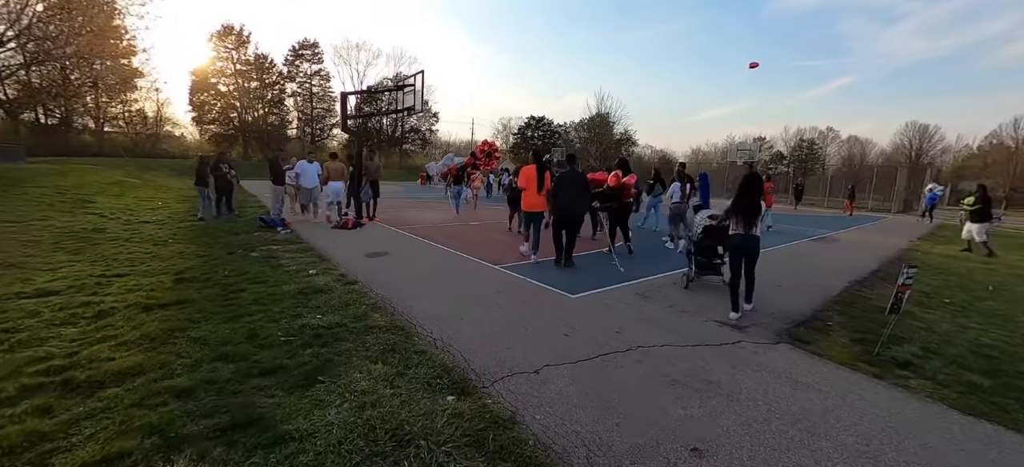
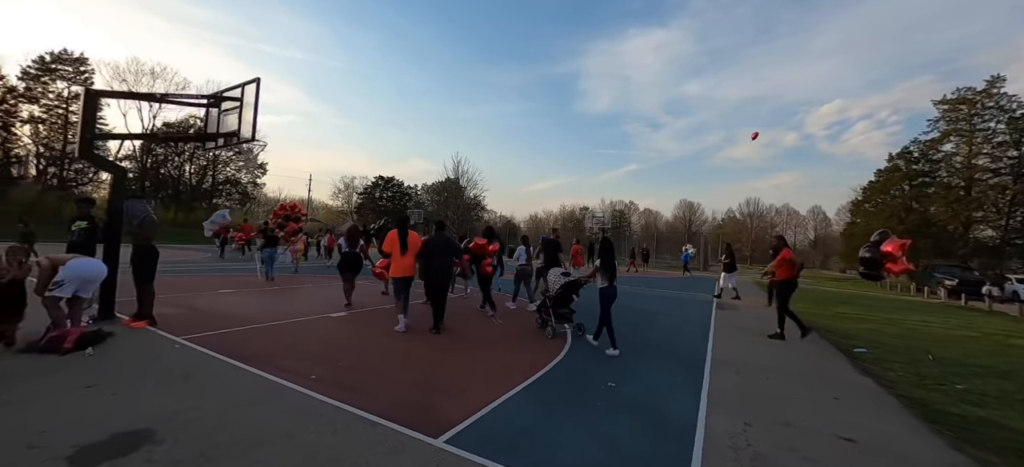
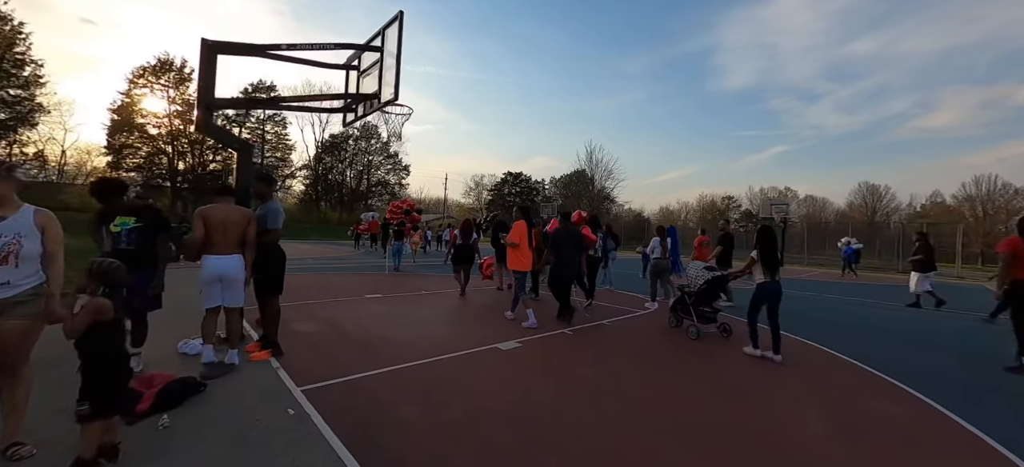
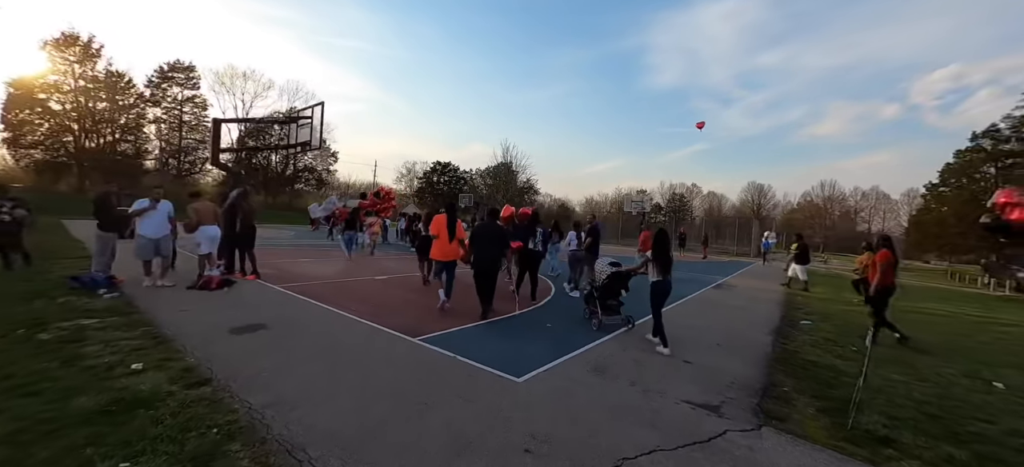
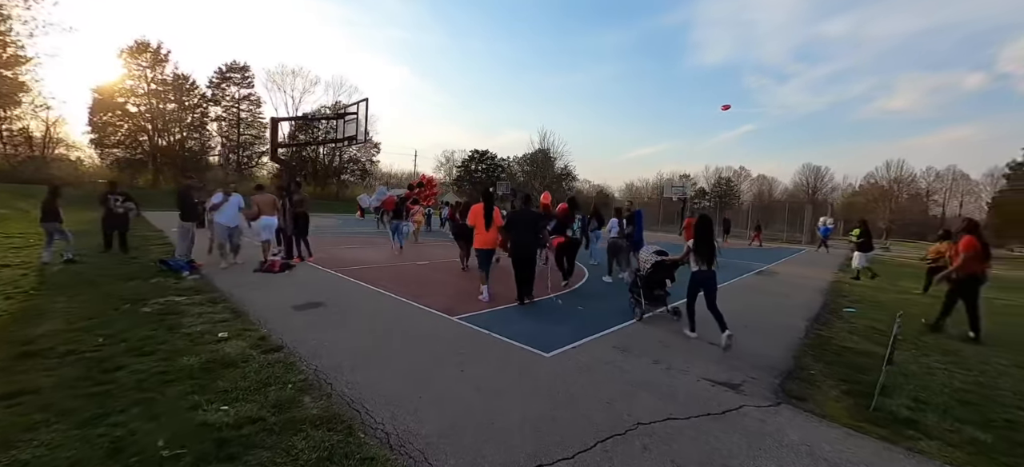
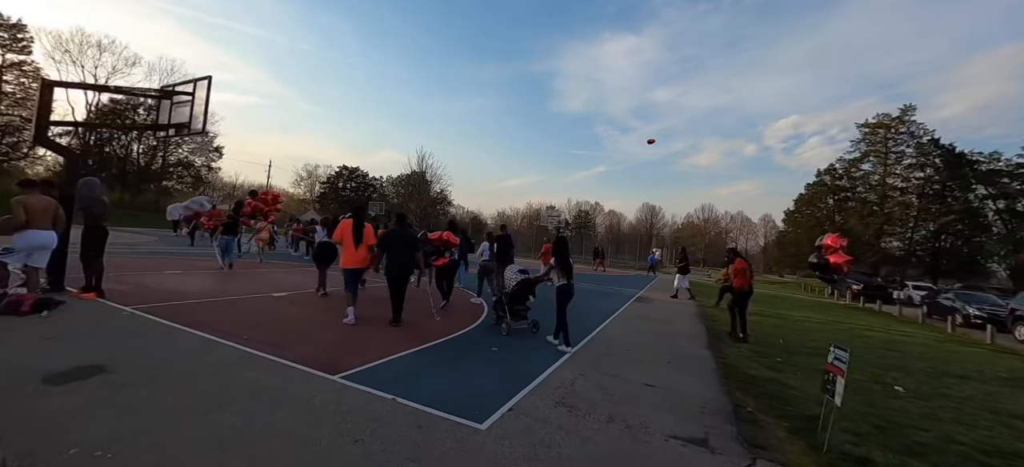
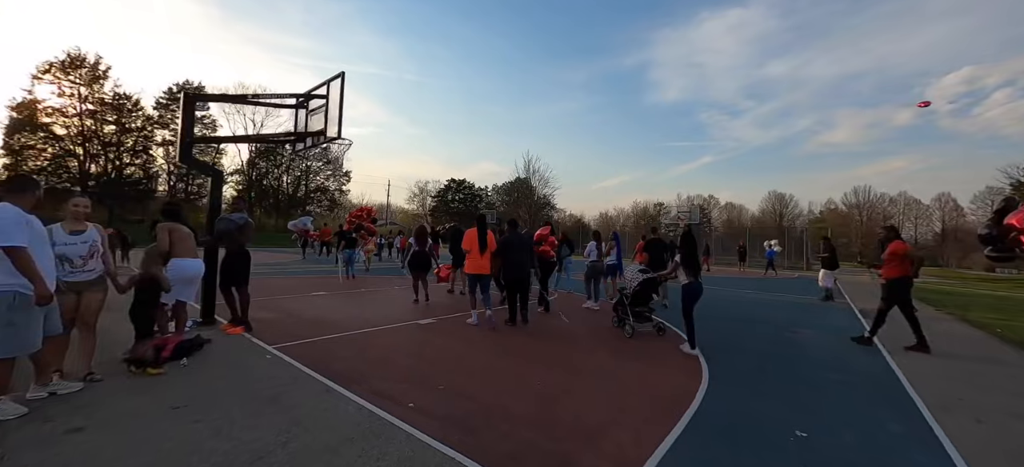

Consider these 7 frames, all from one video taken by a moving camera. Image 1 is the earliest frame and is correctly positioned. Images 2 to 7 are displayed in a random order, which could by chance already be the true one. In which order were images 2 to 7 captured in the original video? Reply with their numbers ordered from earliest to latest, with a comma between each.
5, 4, 6, 2, 7, 3
